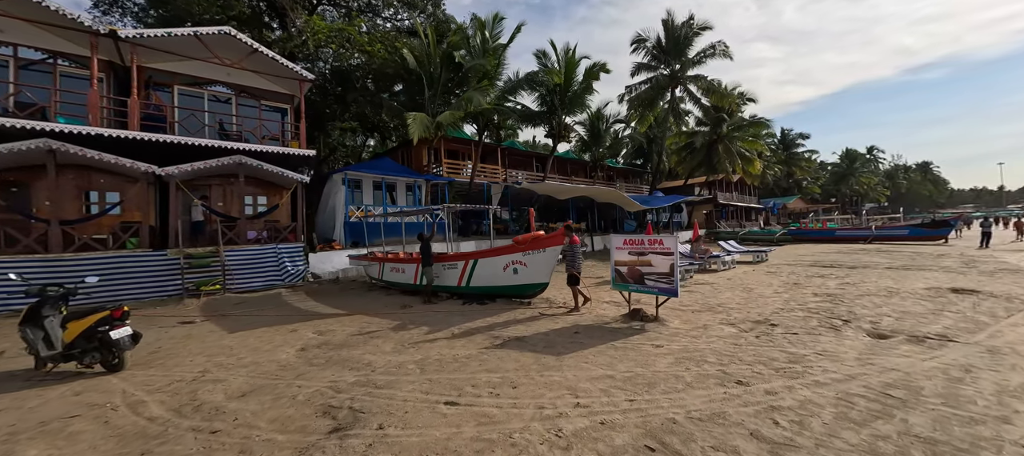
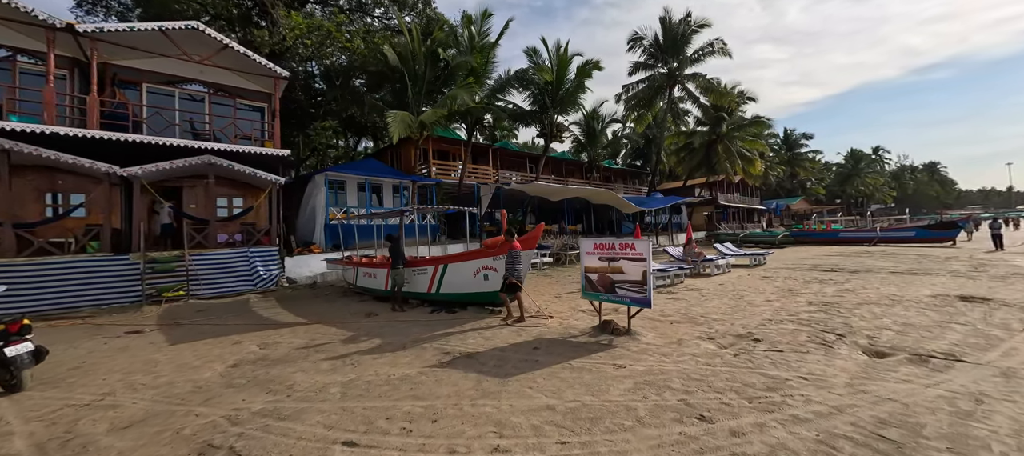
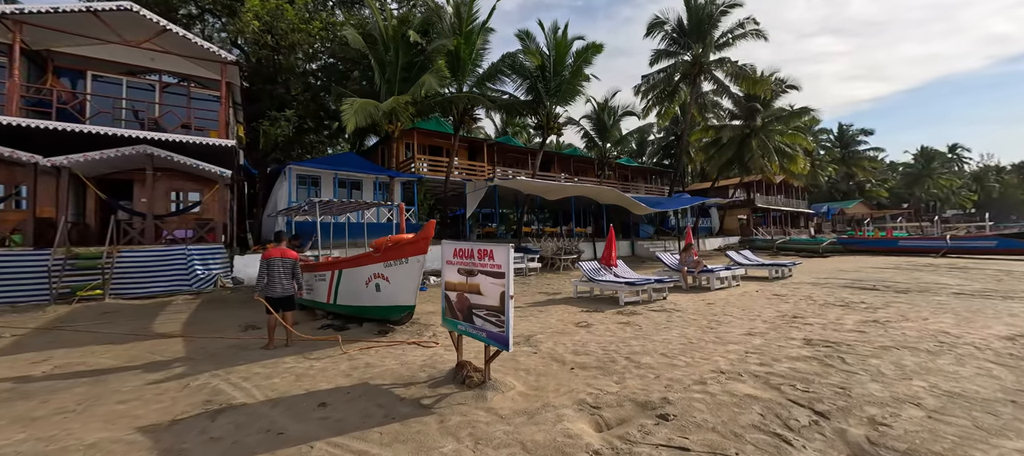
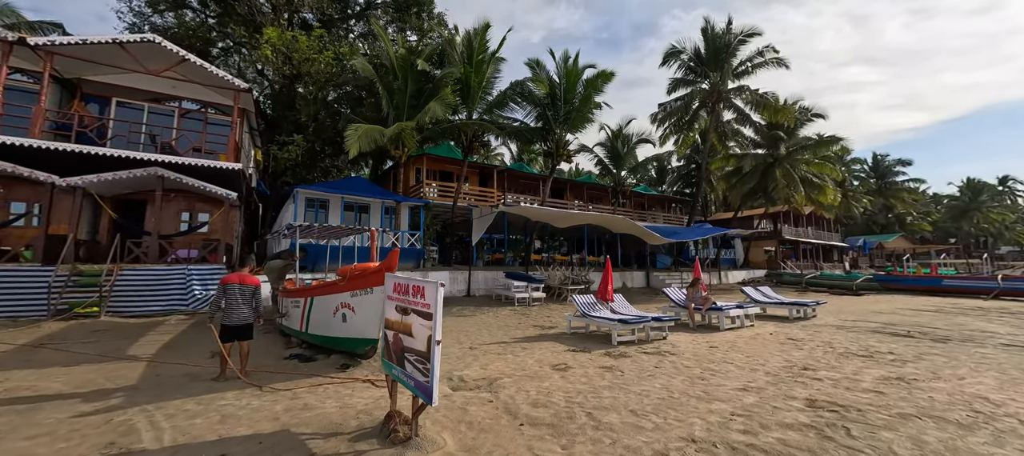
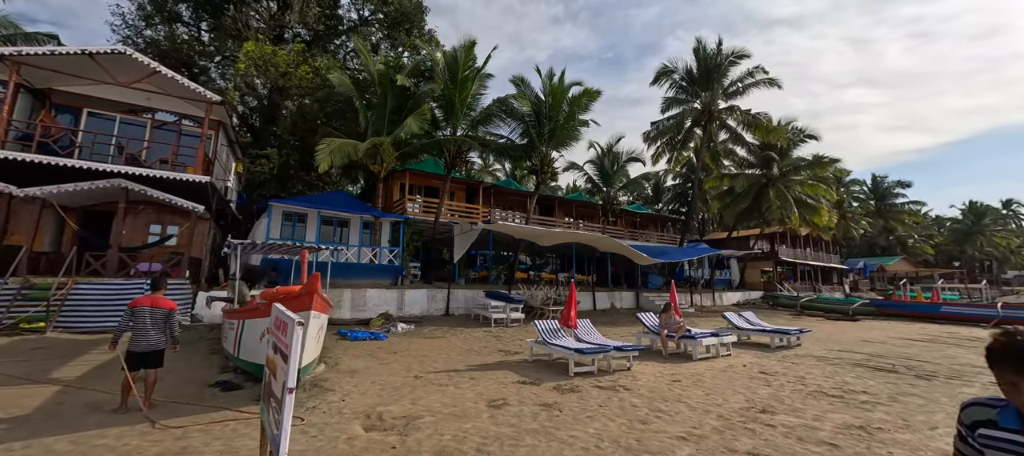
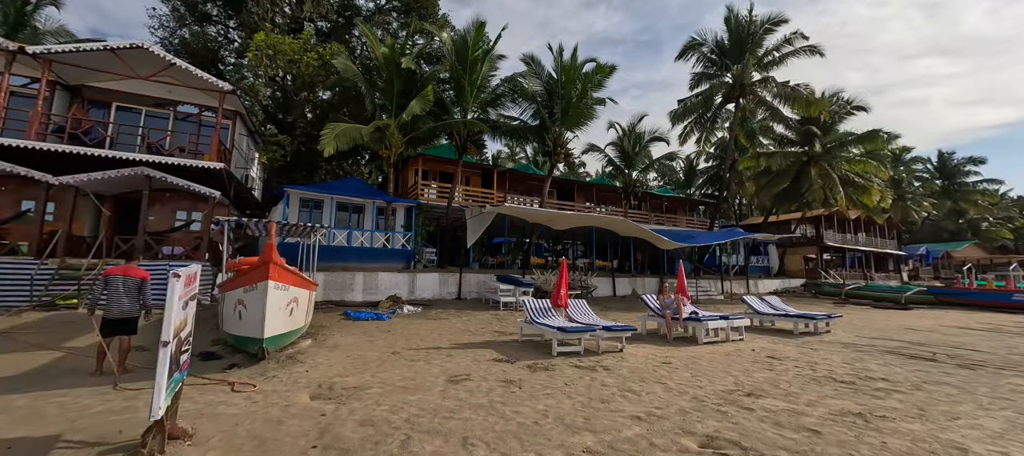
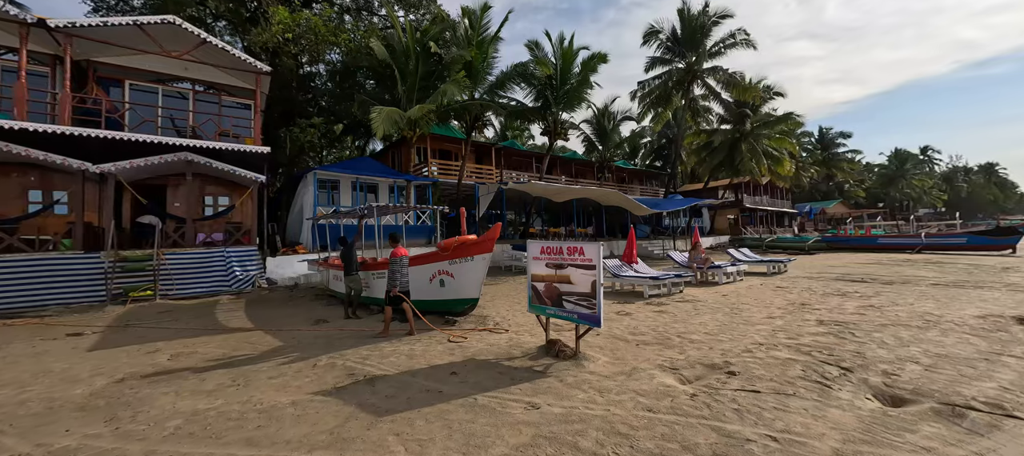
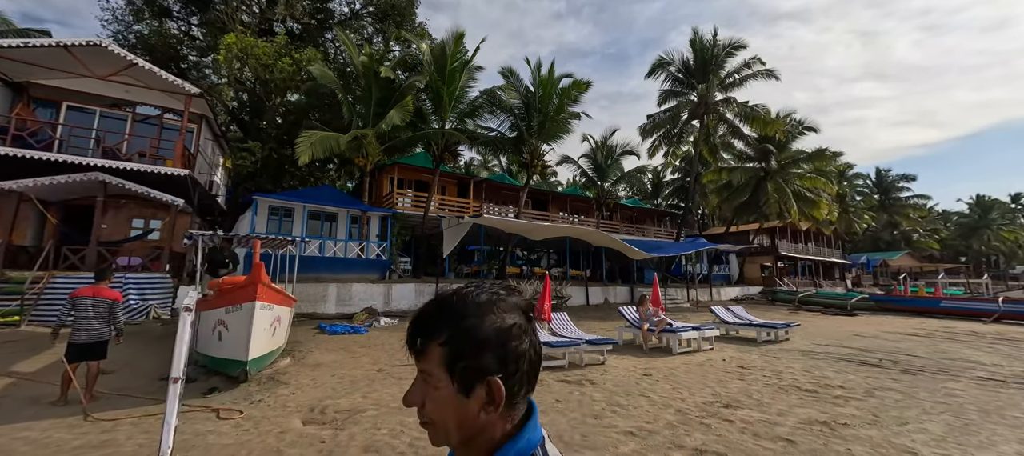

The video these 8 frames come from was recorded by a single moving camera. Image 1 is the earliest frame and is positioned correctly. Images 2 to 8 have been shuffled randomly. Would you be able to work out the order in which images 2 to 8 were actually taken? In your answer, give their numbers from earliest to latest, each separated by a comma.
2, 7, 3, 4, 5, 8, 6
